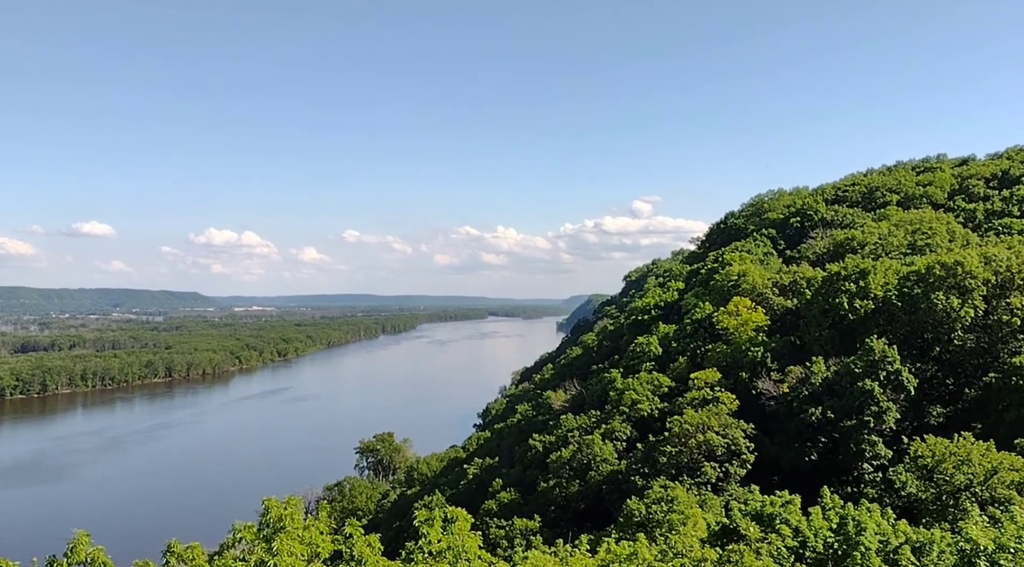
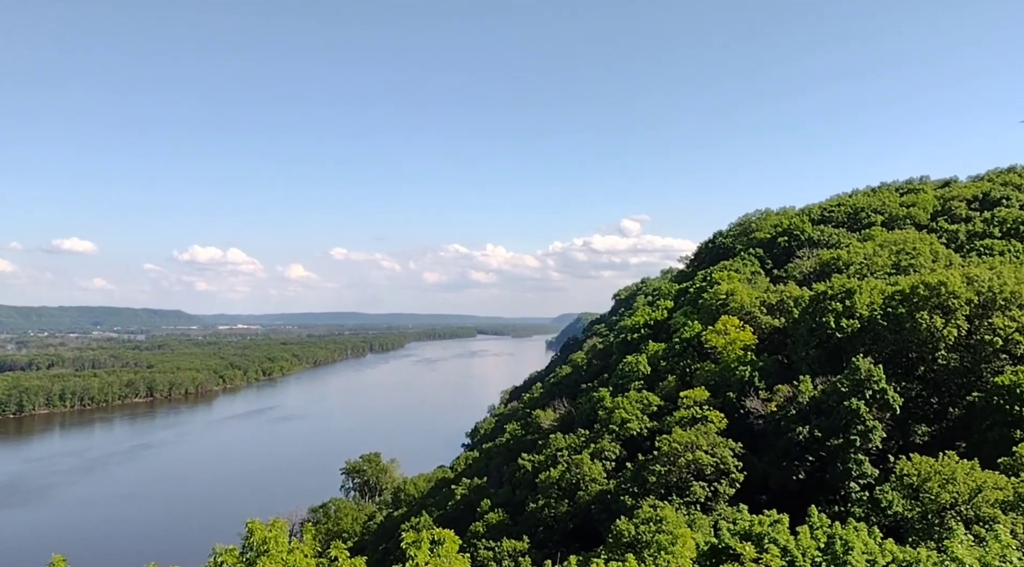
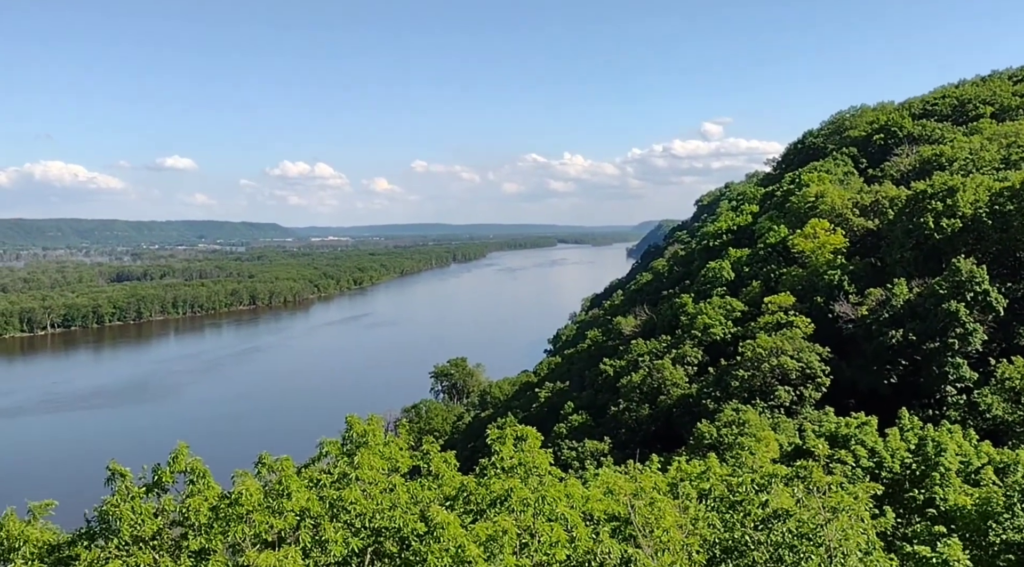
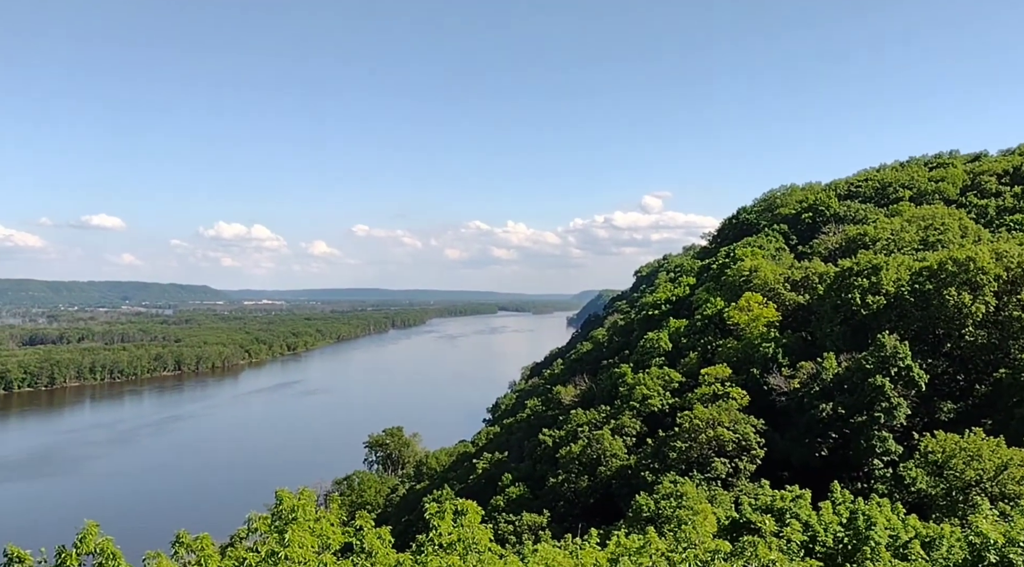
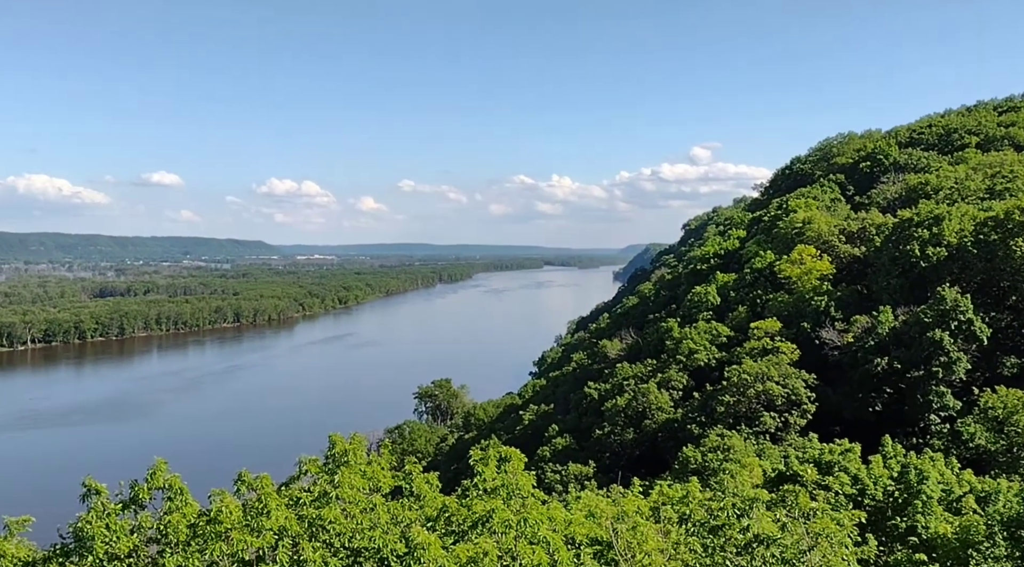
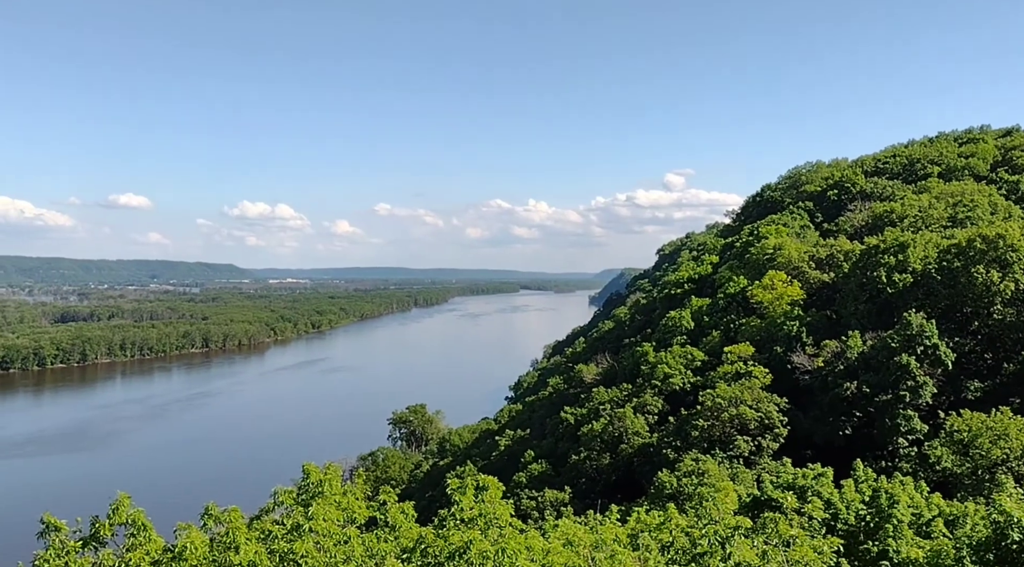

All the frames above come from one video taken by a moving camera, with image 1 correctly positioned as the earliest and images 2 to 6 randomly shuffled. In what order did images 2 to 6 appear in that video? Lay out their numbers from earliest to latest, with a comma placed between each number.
2, 4, 6, 5, 3
